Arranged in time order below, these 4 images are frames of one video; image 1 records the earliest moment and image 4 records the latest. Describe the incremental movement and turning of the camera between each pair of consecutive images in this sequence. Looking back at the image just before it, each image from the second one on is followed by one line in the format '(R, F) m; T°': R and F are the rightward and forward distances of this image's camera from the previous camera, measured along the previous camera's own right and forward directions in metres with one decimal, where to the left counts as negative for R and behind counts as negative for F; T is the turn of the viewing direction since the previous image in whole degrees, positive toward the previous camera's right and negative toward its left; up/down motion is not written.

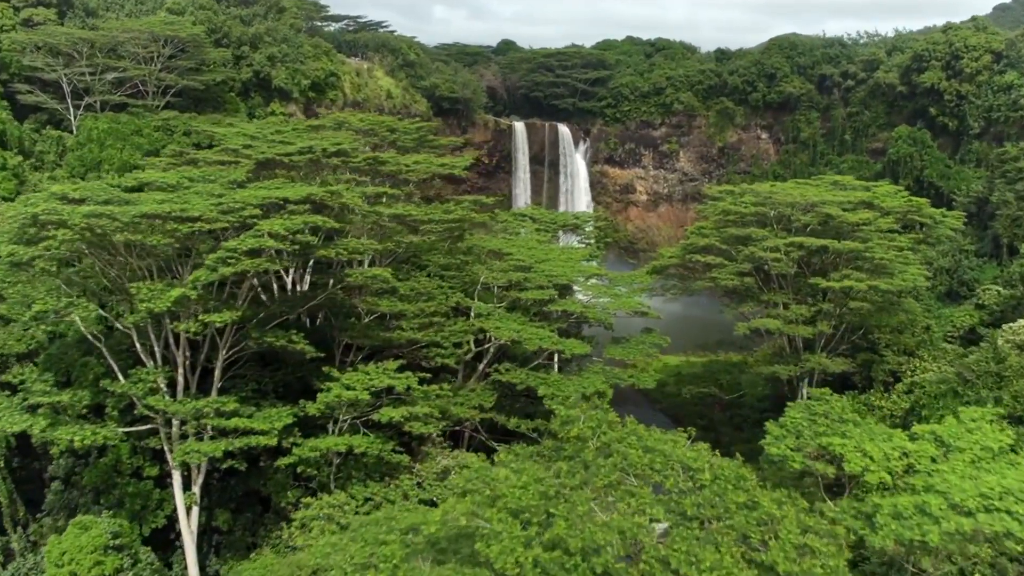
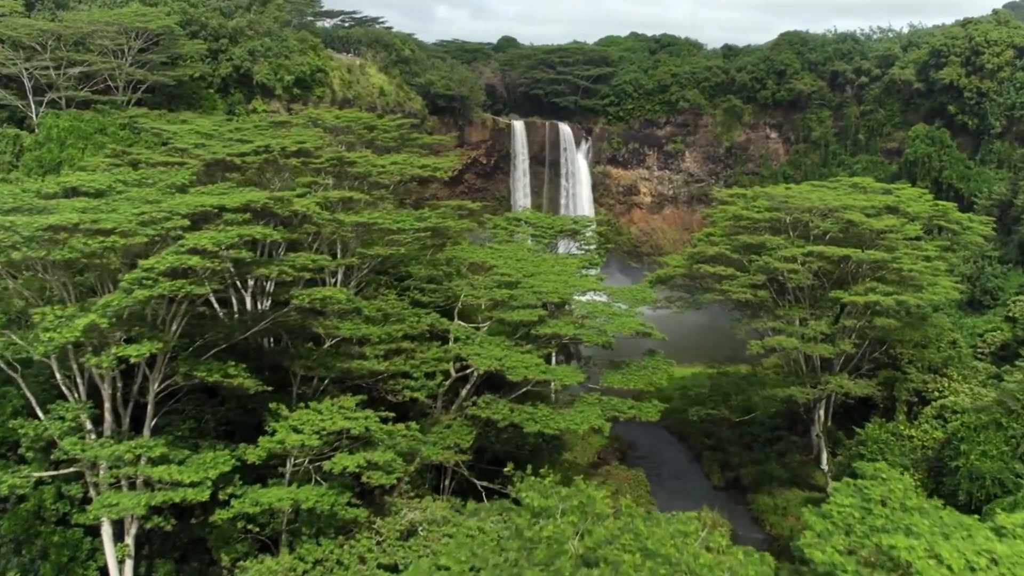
(+0.3, +1.8) m; 0°
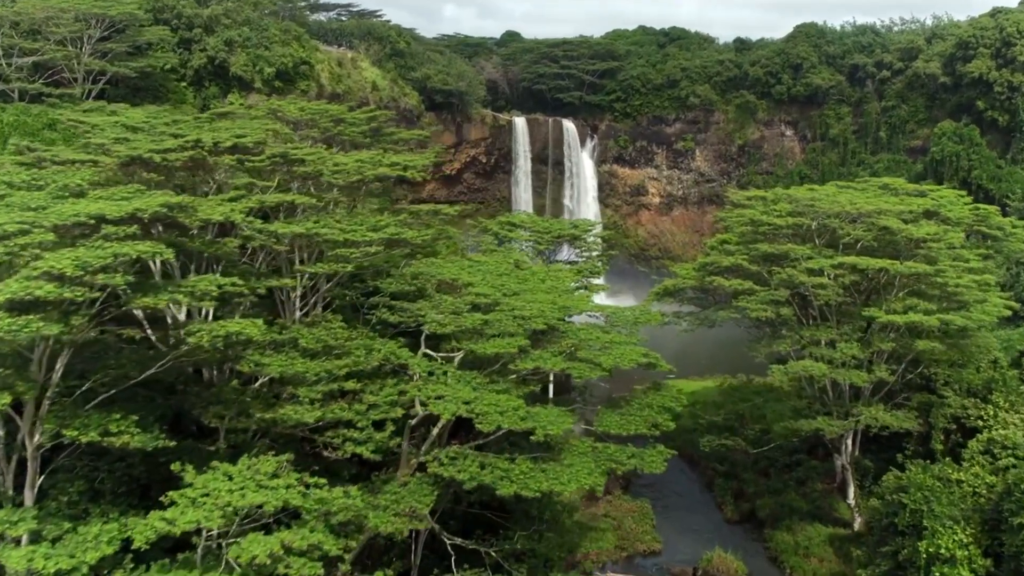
(+0.4, +2.2) m; -1°
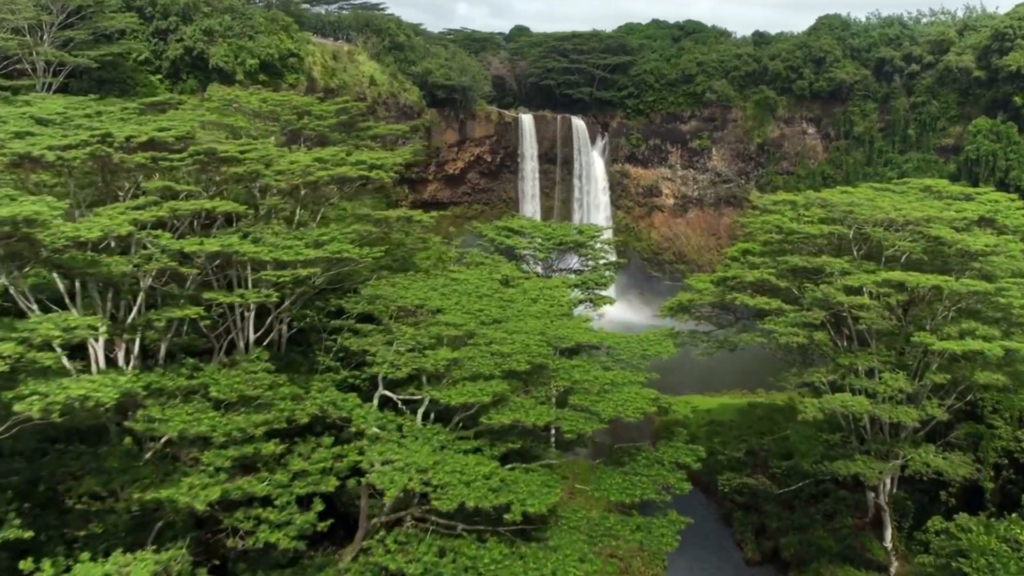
(+0.3, +2.1) m; -1°
